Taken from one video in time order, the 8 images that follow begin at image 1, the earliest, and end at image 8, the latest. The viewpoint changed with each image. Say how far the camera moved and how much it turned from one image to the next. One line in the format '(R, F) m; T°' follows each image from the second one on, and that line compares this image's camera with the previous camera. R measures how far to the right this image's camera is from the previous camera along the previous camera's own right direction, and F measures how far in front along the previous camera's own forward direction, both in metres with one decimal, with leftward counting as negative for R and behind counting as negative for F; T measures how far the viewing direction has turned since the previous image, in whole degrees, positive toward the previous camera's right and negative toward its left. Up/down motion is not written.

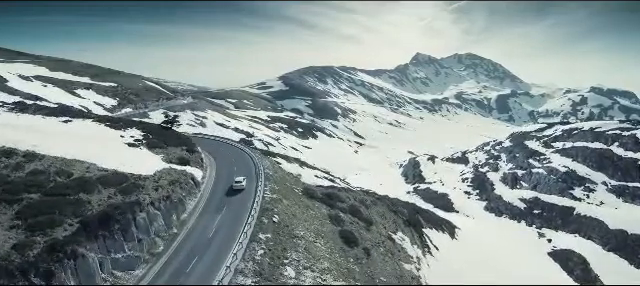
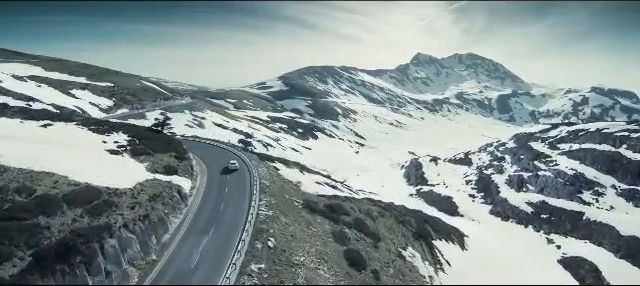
(-0.1, +3.0) m; 0°
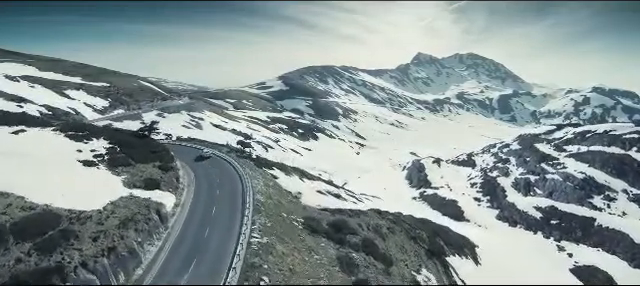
(-0.2, +3.4) m; 0°
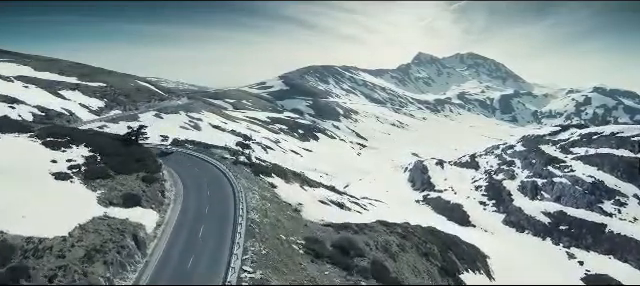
(-0.2, +3.0) m; 0°
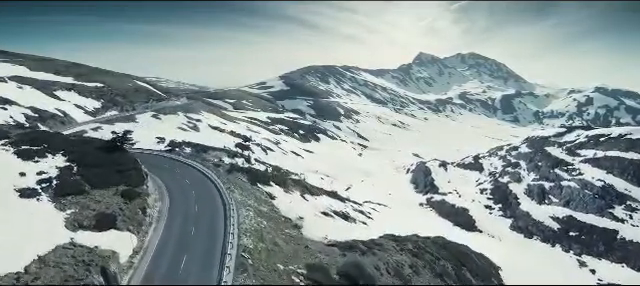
(-0.1, +2.9) m; 0°
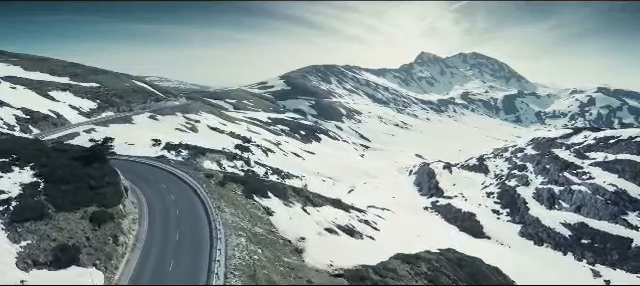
(-0.2, +3.4) m; 0°
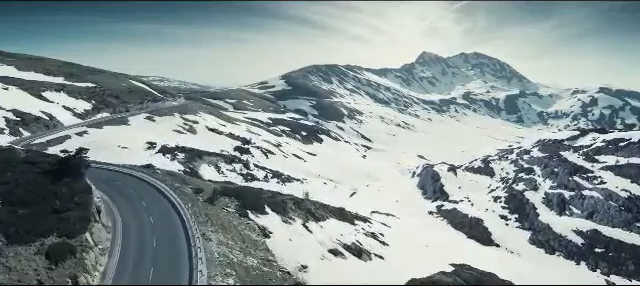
(-0.2, +3.6) m; 0°
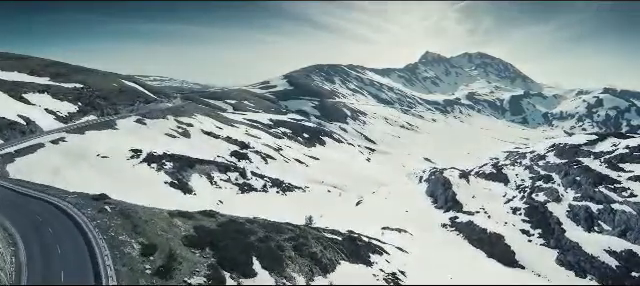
(-0.4, +8.7) m; 0°
